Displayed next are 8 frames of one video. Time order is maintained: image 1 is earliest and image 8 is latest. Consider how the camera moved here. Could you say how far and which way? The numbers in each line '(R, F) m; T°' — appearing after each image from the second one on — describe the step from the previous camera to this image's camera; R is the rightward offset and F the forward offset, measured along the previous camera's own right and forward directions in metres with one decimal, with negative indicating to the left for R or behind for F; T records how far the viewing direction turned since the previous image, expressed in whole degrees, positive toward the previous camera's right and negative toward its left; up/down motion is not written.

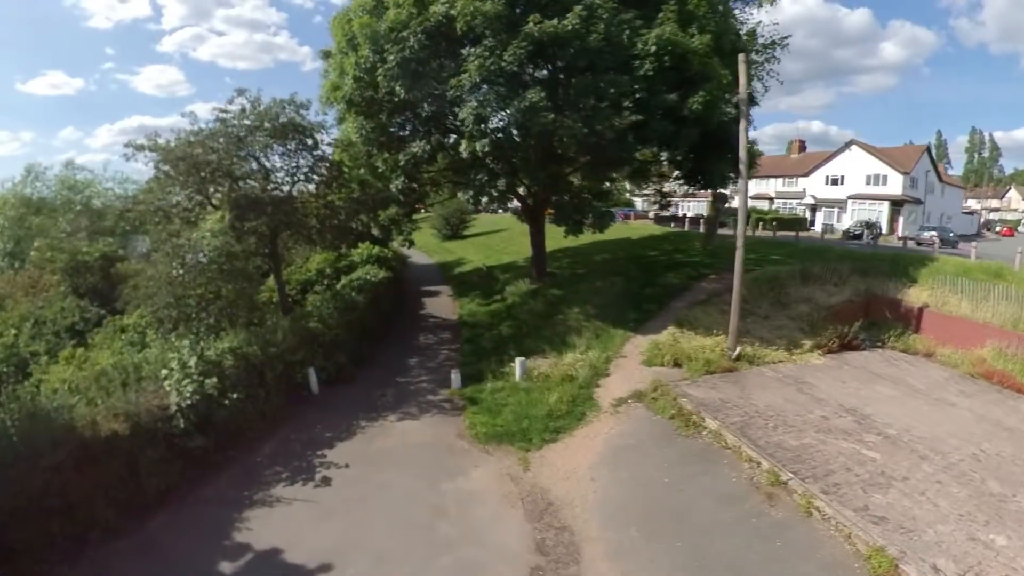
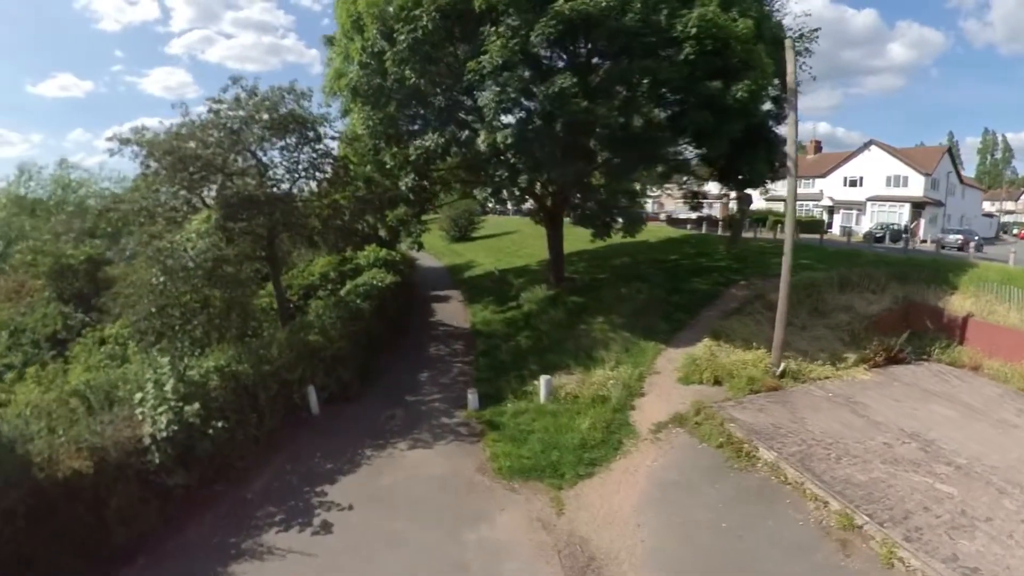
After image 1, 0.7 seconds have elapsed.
(-0.3, +1.5) m; 0°
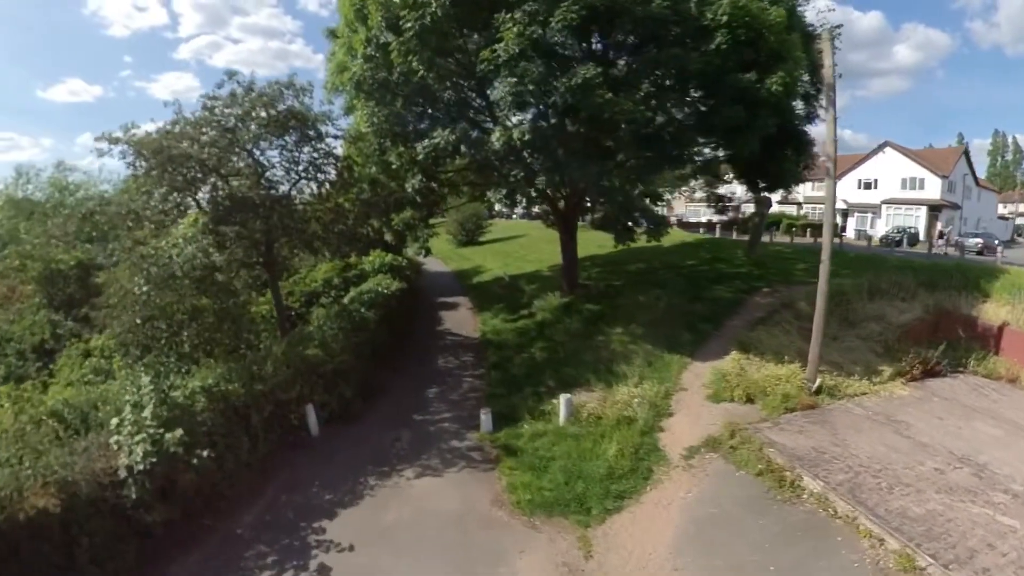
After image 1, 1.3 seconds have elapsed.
(-0.2, +1.0) m; 0°
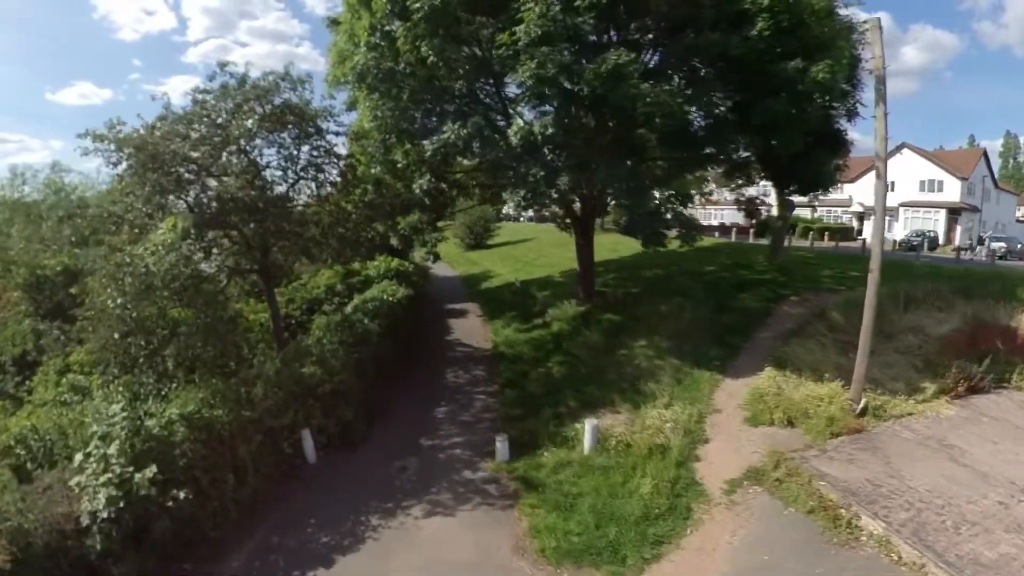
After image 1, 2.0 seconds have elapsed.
(-0.2, +1.1) m; 0°
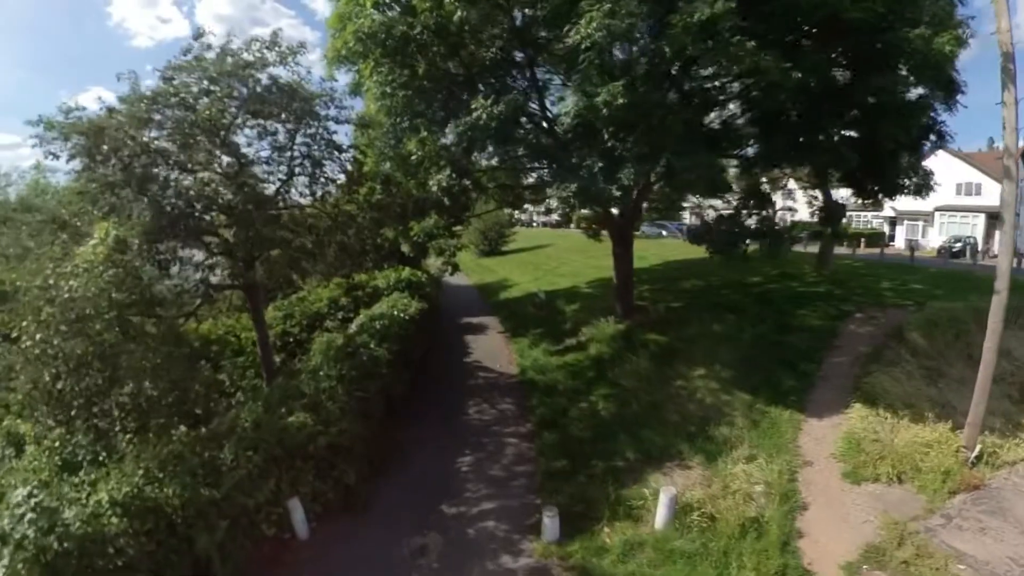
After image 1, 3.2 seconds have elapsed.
(-0.4, +2.3) m; 0°
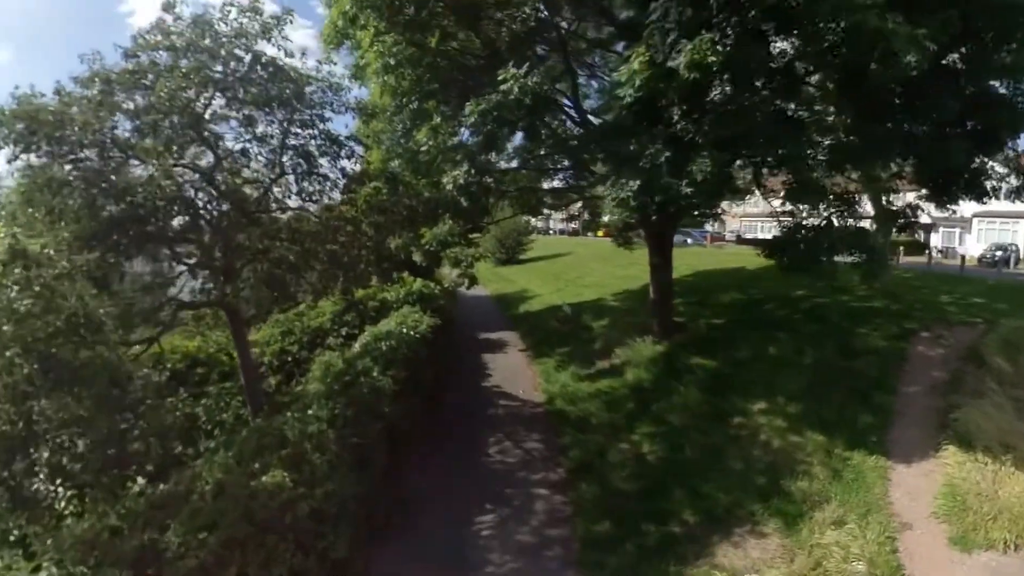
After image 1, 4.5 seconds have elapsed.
(-0.2, +1.7) m; -1°
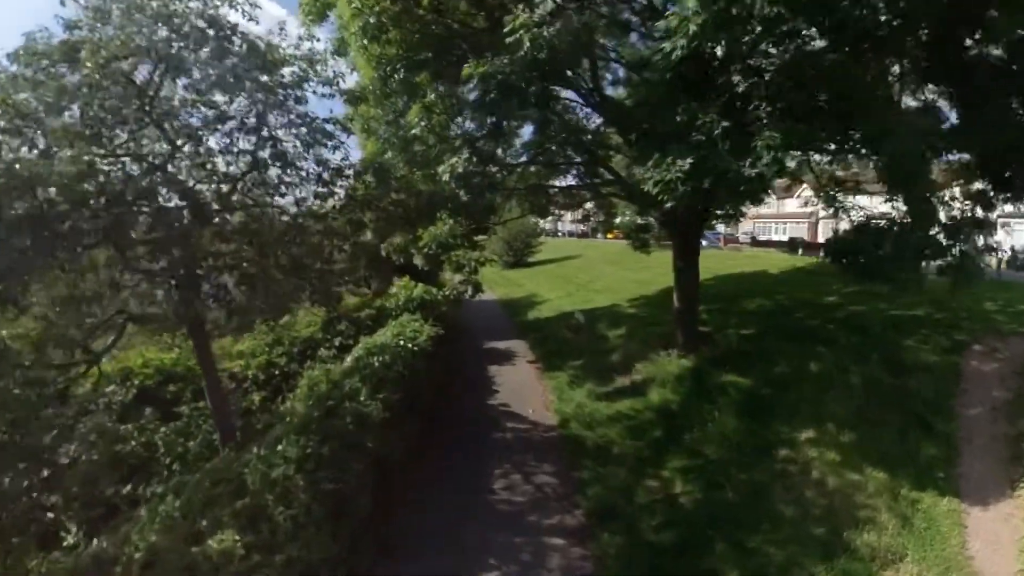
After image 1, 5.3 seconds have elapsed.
(0.0, +1.3) m; -1°
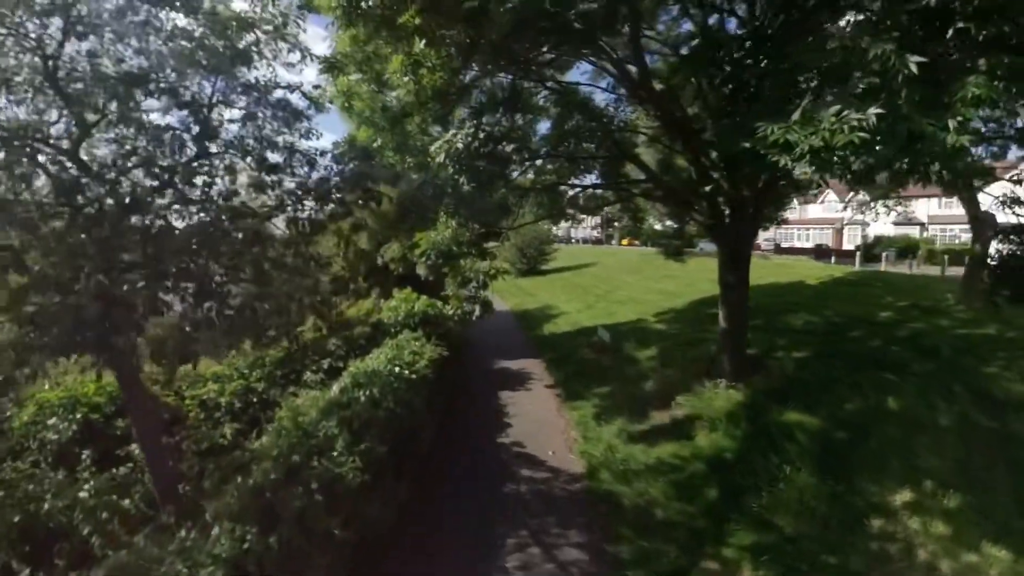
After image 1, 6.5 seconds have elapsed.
(-0.1, +1.9) m; -1°
